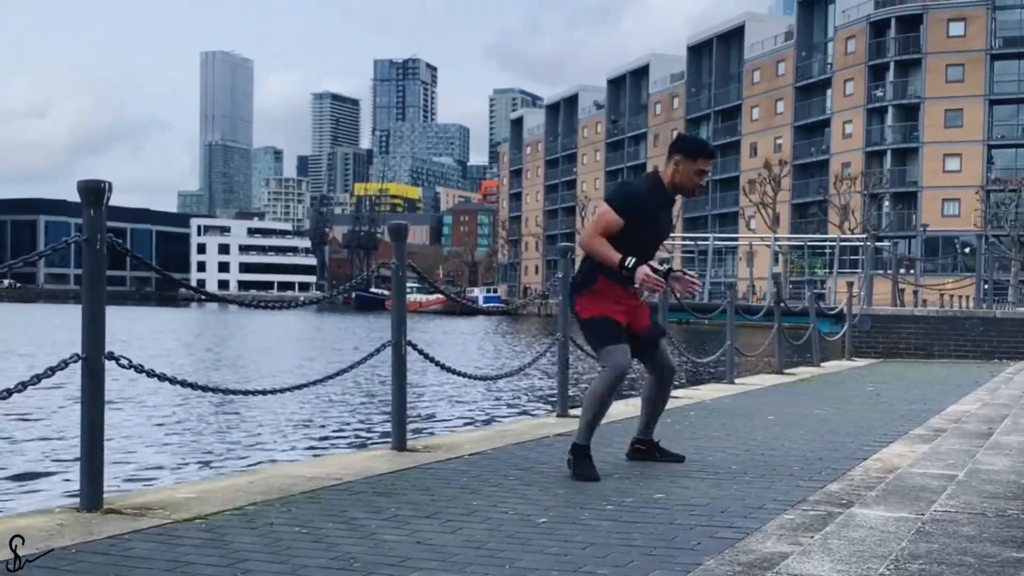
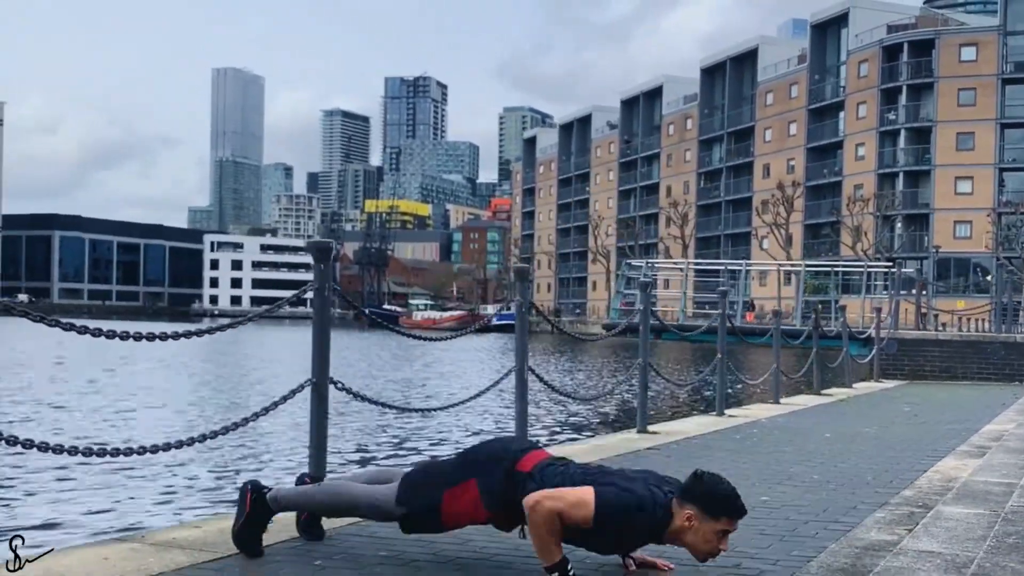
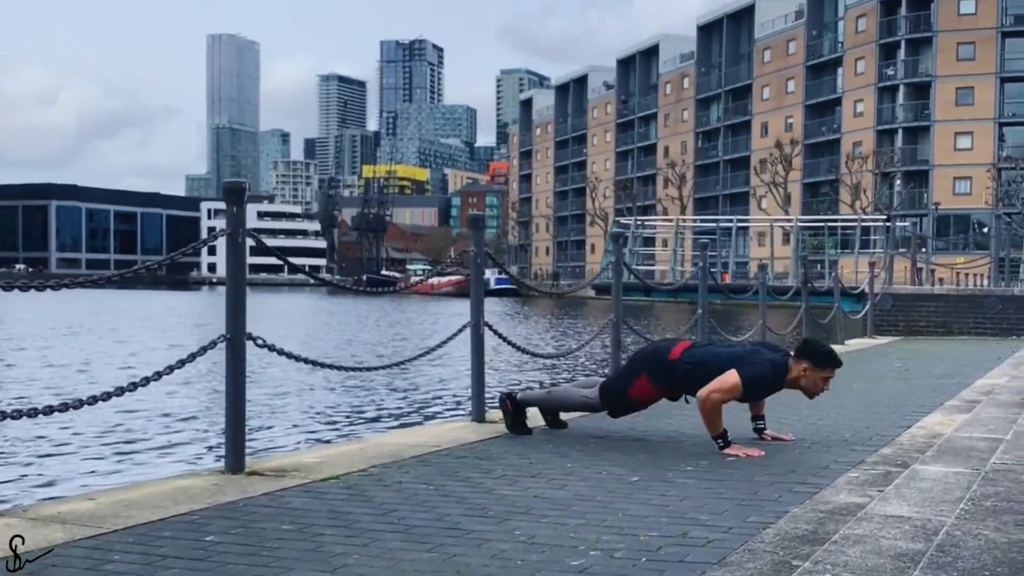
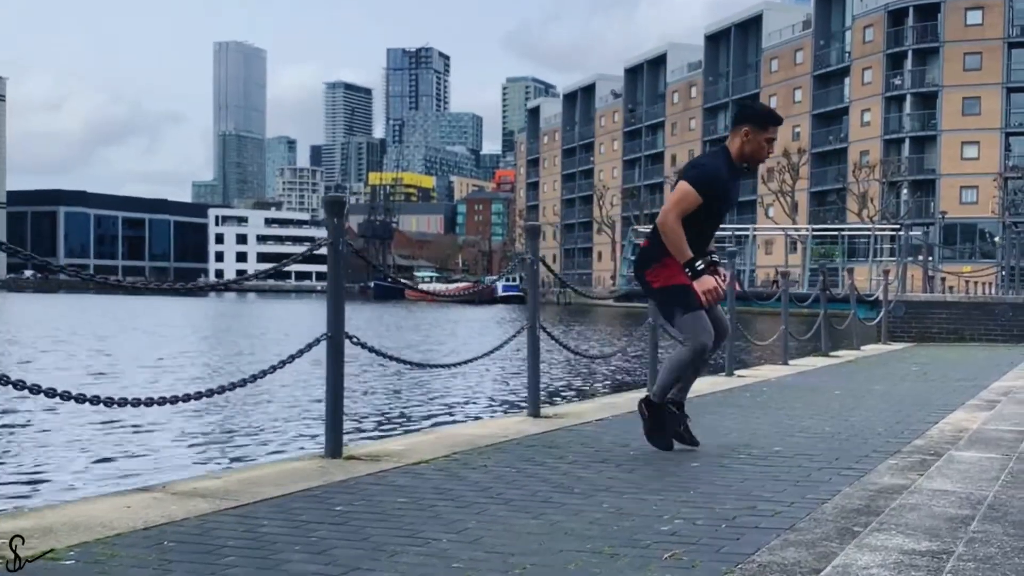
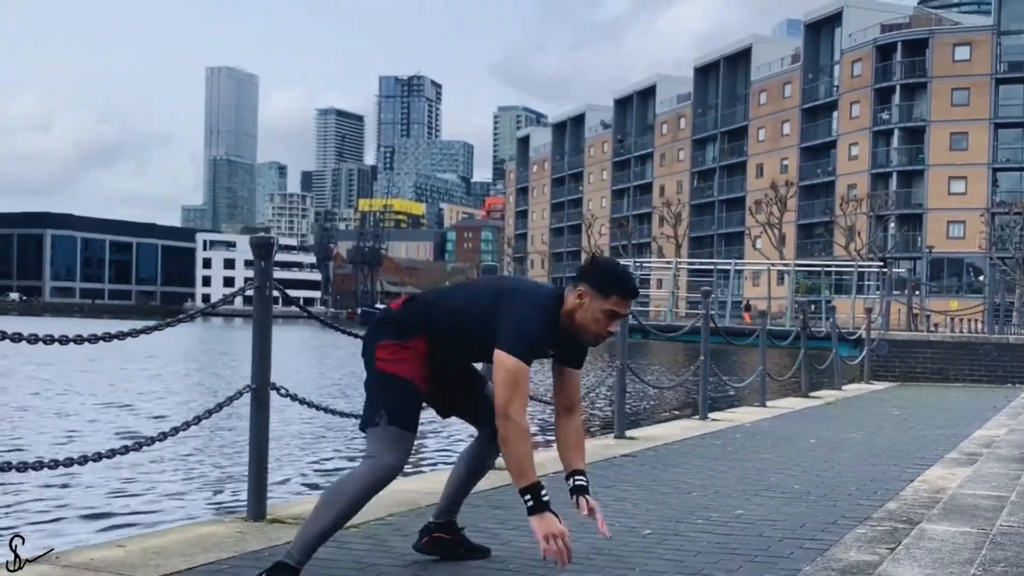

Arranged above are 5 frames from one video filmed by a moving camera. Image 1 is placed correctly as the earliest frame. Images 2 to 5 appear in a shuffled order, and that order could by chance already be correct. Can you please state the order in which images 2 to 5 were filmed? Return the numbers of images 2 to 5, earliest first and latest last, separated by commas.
5, 2, 4, 3
